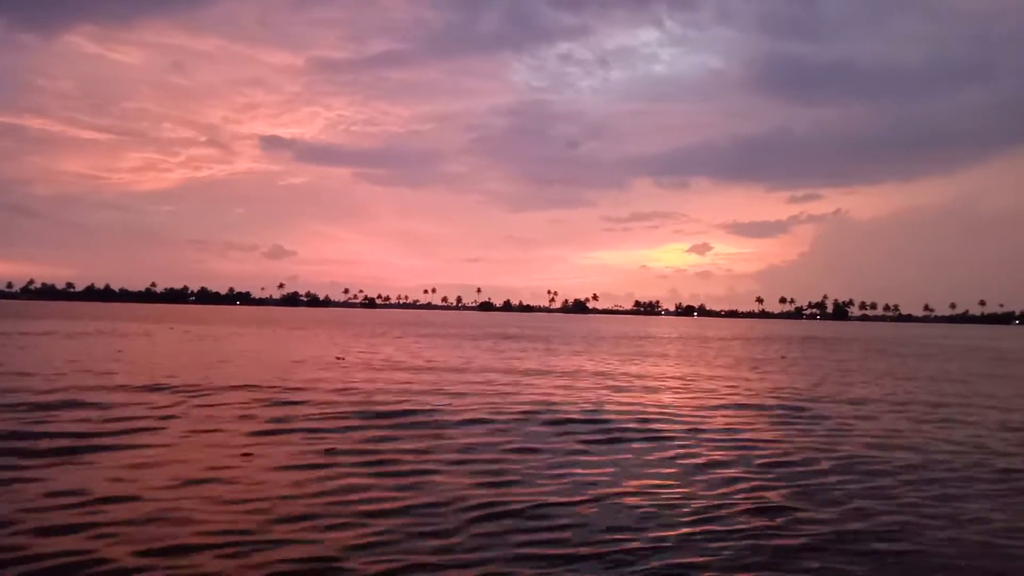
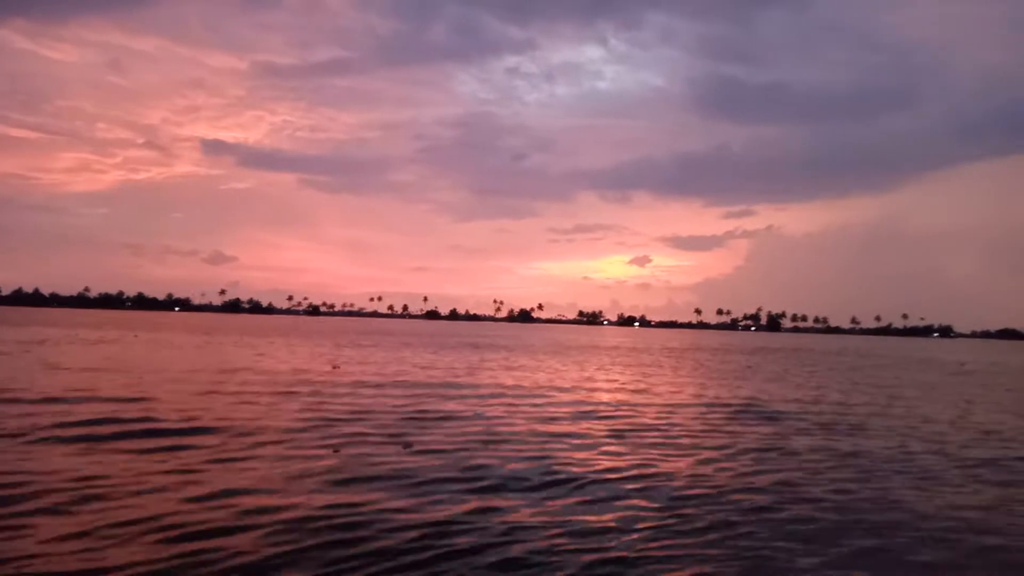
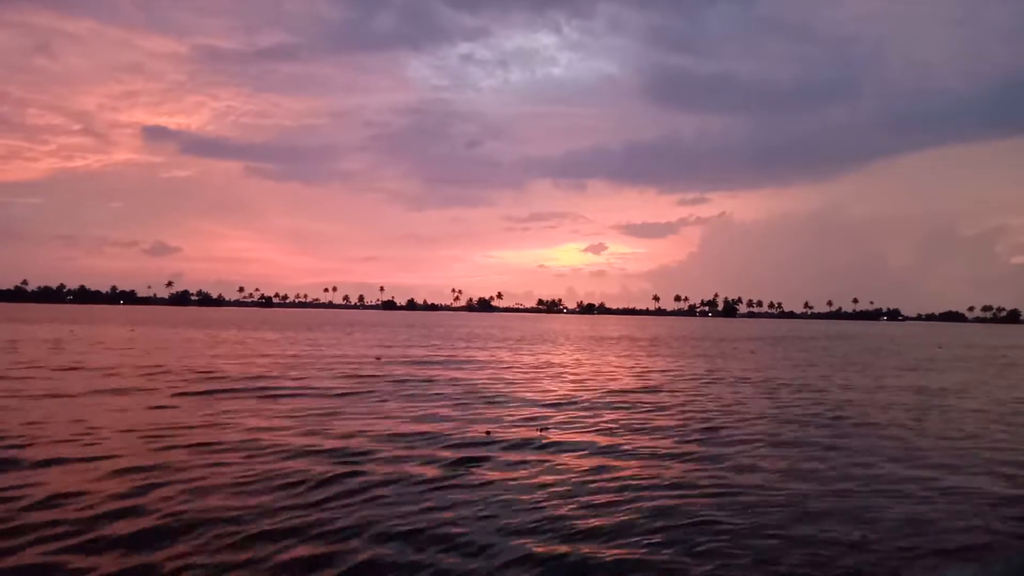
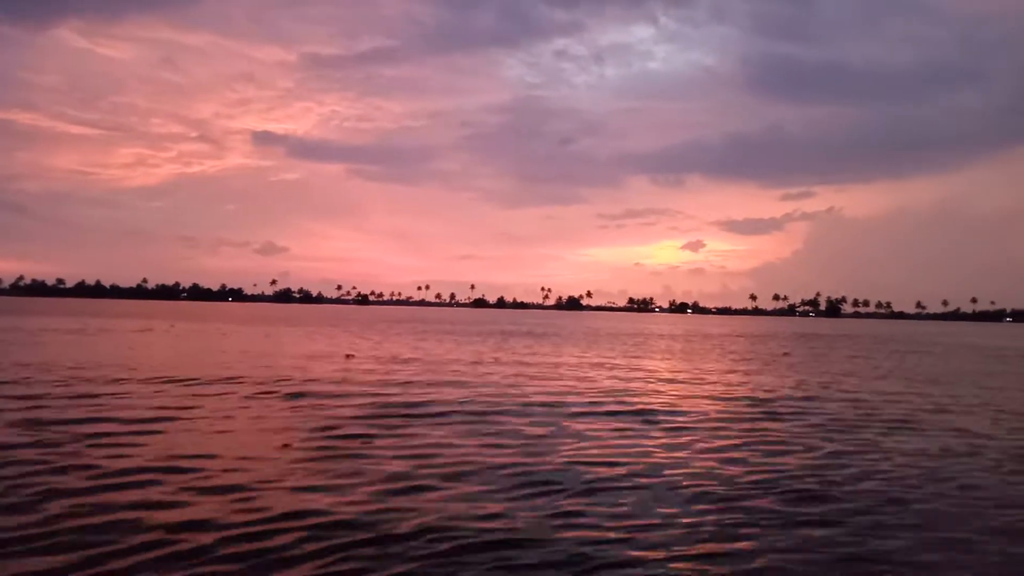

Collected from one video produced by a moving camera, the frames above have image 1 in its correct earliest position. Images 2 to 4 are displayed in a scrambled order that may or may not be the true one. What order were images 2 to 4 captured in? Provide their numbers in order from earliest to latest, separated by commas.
4, 2, 3
